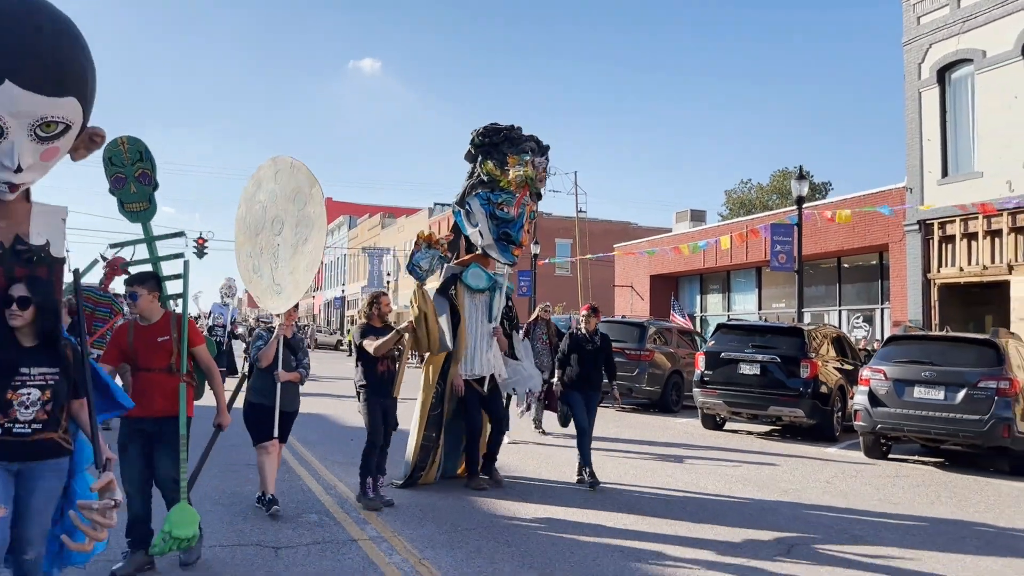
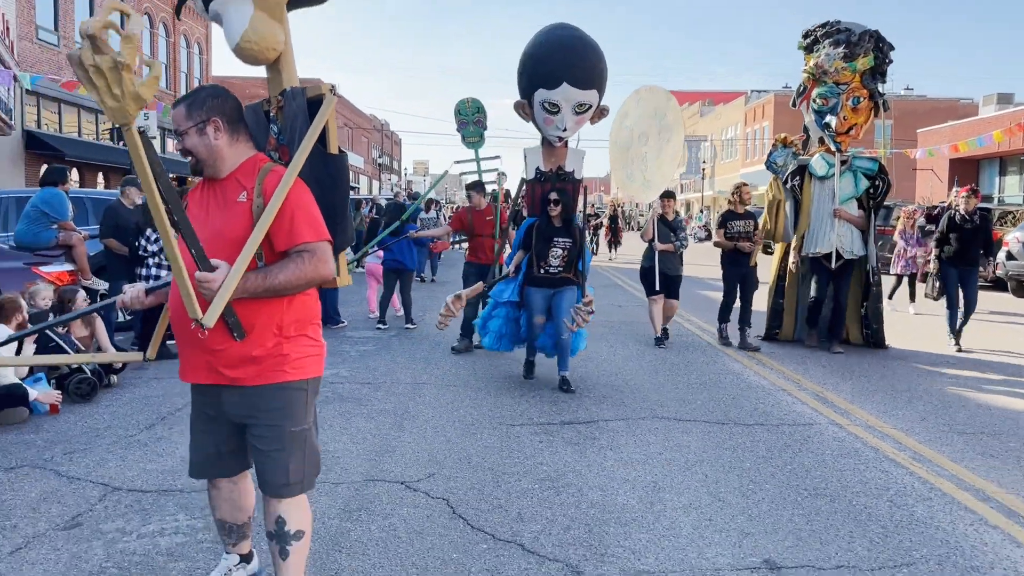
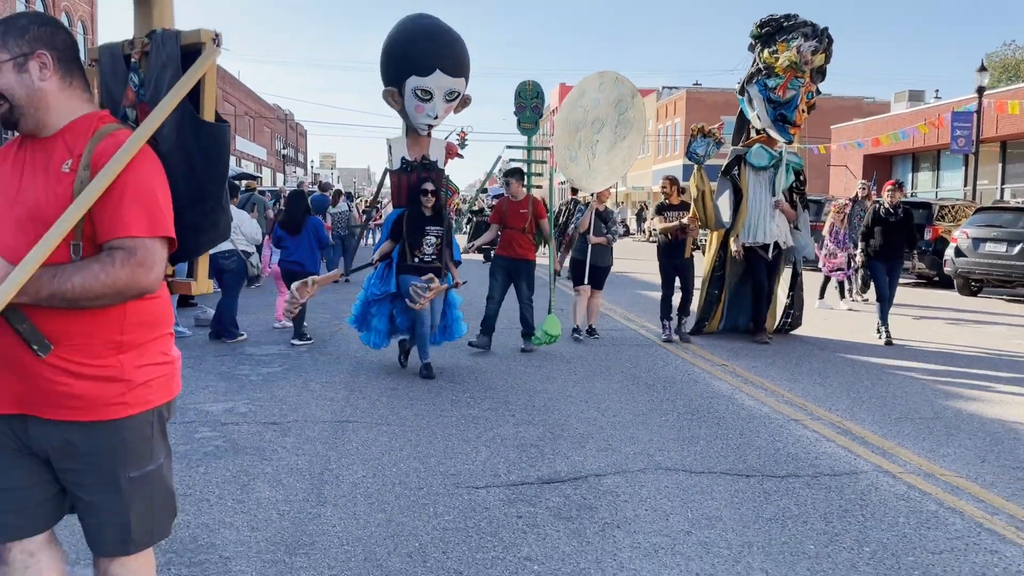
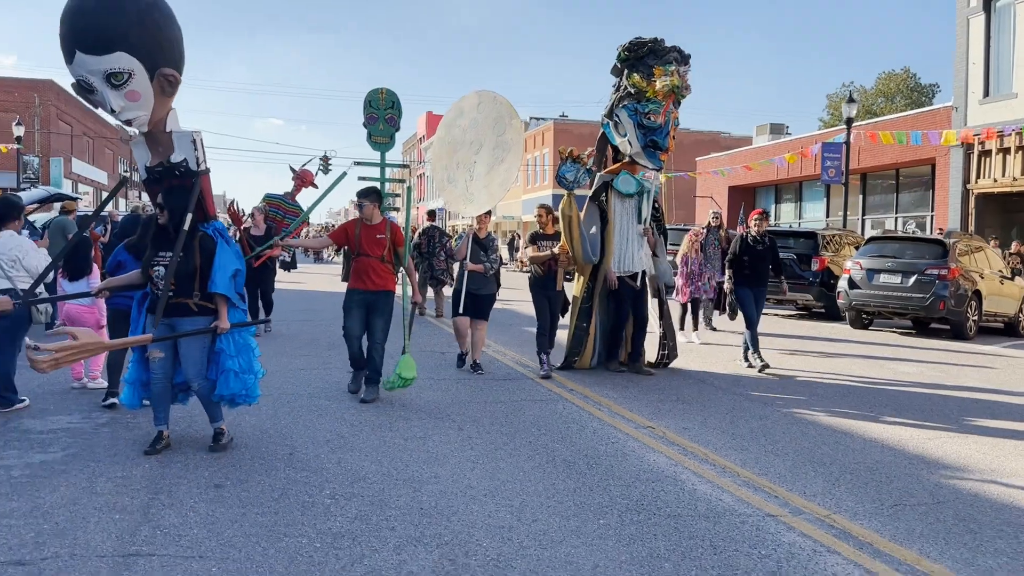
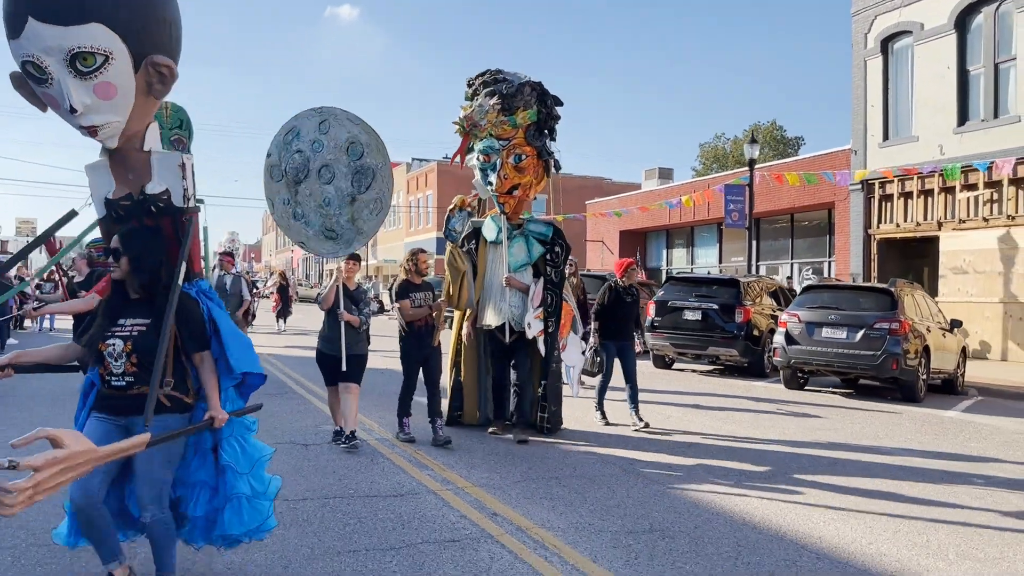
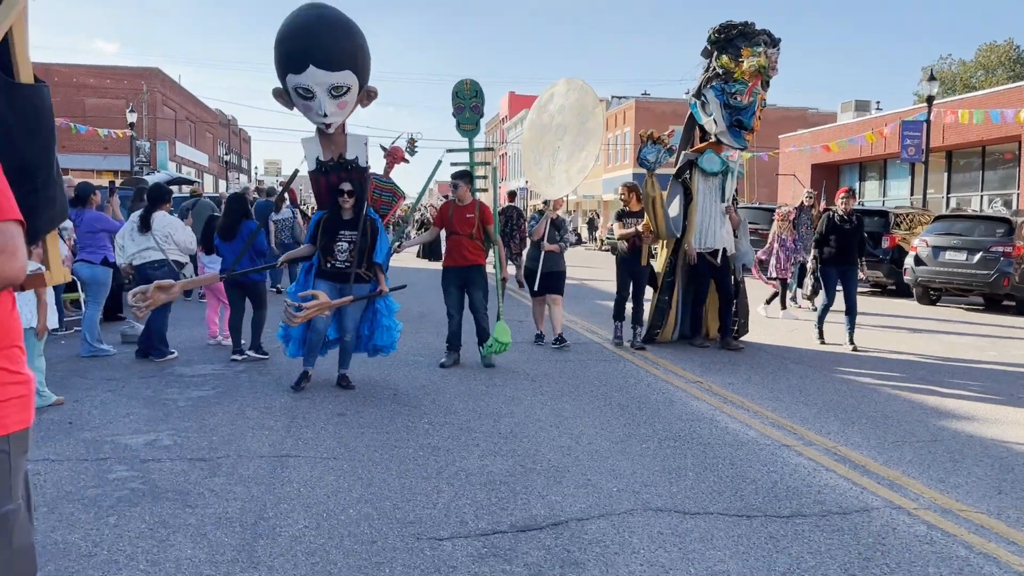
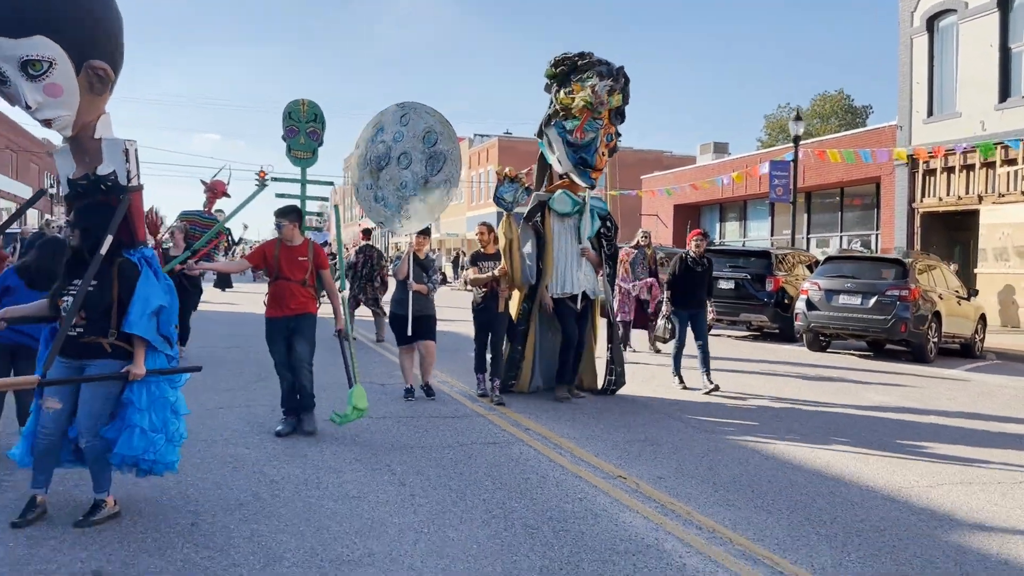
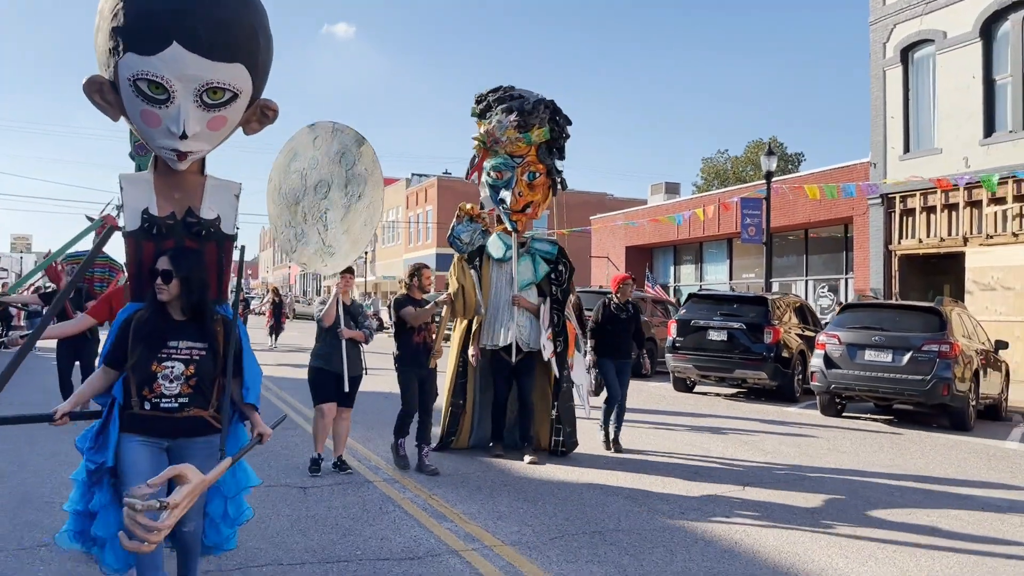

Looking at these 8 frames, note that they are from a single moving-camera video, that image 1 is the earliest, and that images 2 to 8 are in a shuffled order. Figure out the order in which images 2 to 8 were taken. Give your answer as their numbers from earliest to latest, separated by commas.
8, 5, 7, 4, 6, 3, 2
